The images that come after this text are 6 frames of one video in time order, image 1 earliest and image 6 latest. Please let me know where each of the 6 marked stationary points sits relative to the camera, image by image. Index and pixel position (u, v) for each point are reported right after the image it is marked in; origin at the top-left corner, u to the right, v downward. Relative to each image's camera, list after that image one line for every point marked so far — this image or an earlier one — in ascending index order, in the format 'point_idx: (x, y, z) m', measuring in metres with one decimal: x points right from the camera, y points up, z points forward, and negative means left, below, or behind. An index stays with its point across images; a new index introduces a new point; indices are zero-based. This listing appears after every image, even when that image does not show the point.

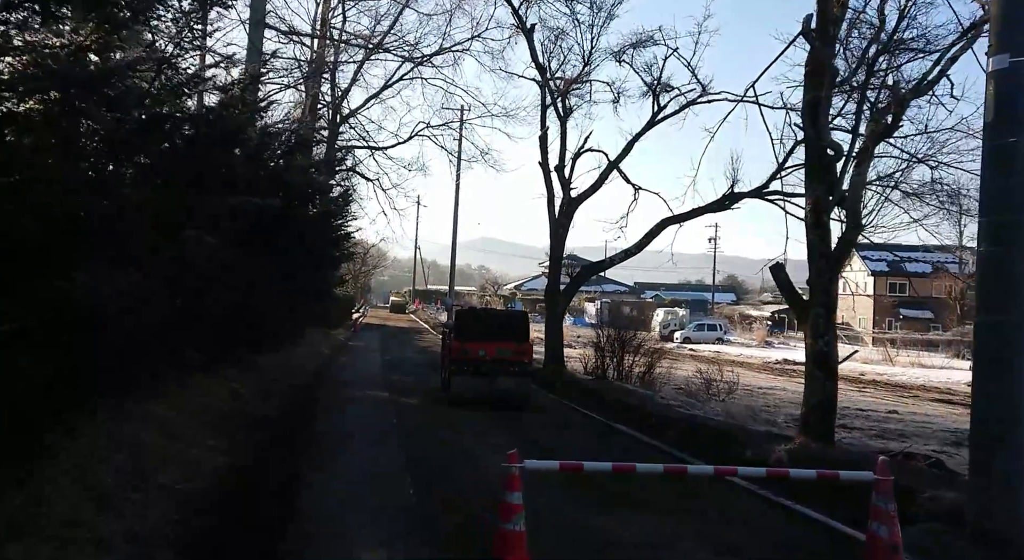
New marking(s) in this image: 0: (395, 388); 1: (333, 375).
0: (-2.8, -2.6, +17.6) m
1: (-4.8, -2.6, +19.5) m
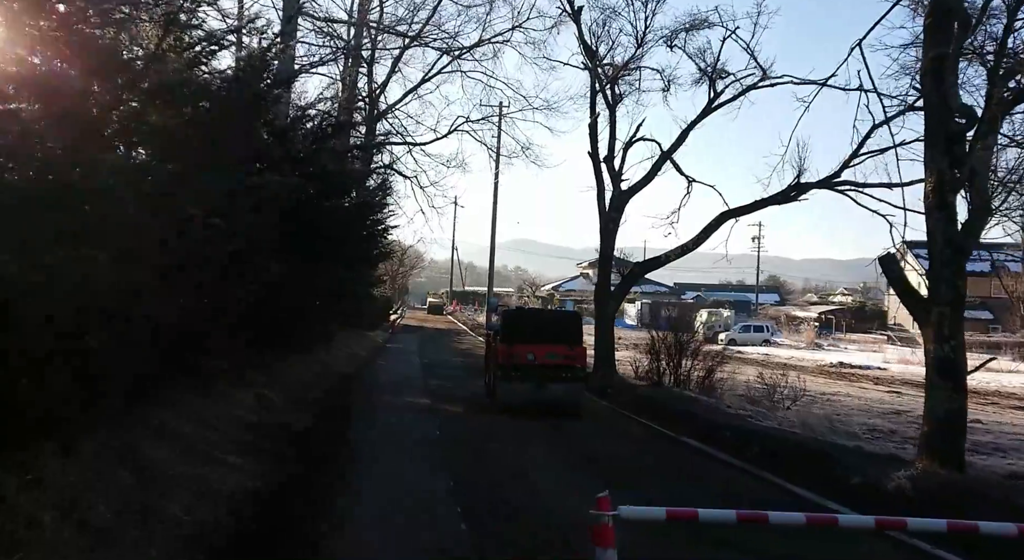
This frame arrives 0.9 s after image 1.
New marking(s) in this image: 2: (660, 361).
0: (-1.7, -2.6, +16.5) m
1: (-3.6, -2.6, +18.5) m
2: (+3.7, -2.0, +18.0) m
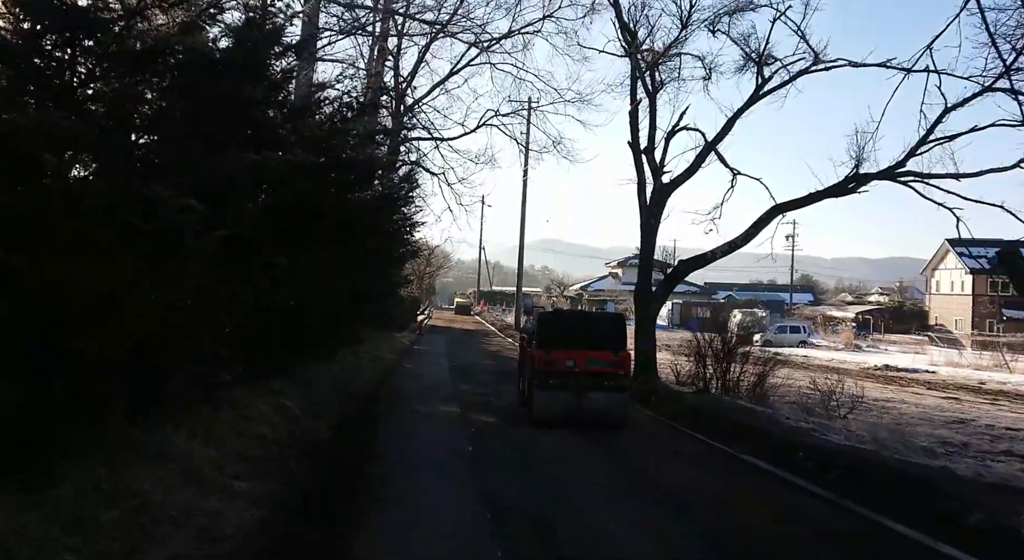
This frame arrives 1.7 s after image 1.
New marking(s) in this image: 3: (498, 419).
0: (-1.0, -2.6, +15.4) m
1: (-2.8, -2.6, +17.5) m
2: (+4.5, -2.0, +16.7) m
3: (-0.3, -2.5, +13.2) m
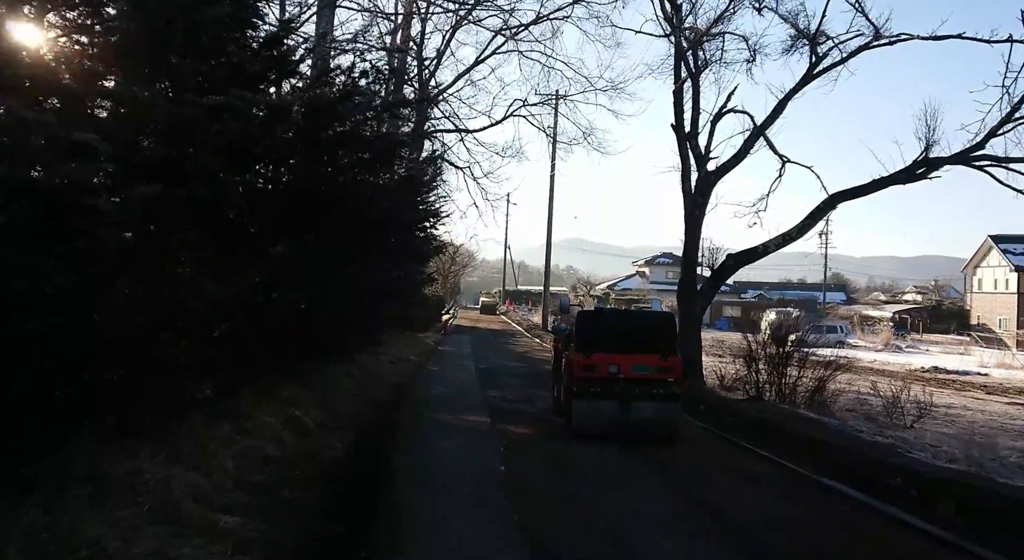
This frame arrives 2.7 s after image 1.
0: (-0.3, -2.5, +14.1) m
1: (-2.1, -2.5, +16.3) m
2: (+5.2, -1.9, +15.2) m
3: (+0.3, -2.4, +11.8) m
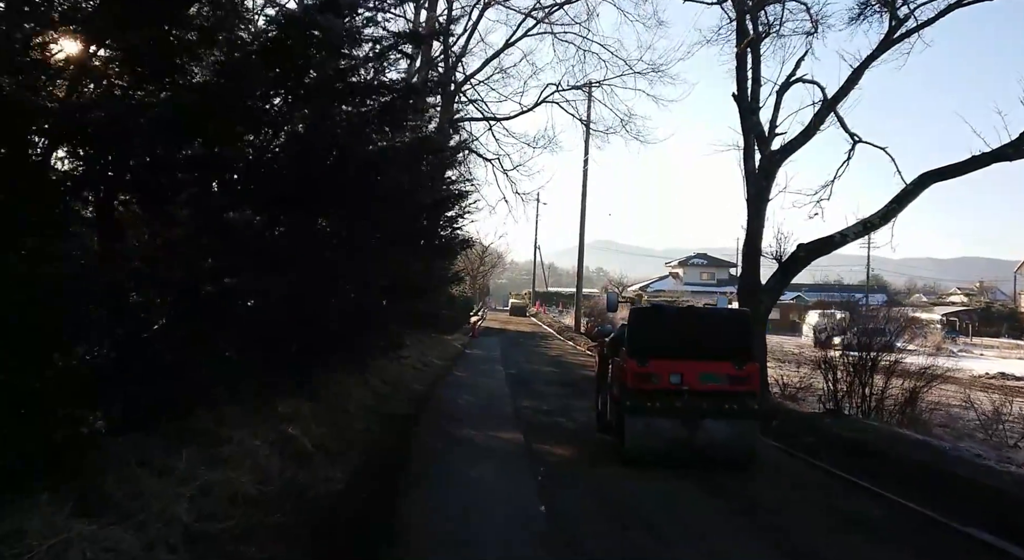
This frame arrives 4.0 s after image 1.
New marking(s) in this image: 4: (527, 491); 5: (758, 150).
0: (+0.3, -2.4, +12.2) m
1: (-1.4, -2.4, +14.4) m
2: (+5.8, -1.8, +13.1) m
3: (+0.8, -2.3, +9.9) m
4: (+0.2, -2.3, +8.0) m
5: (+4.8, +2.6, +14.2) m
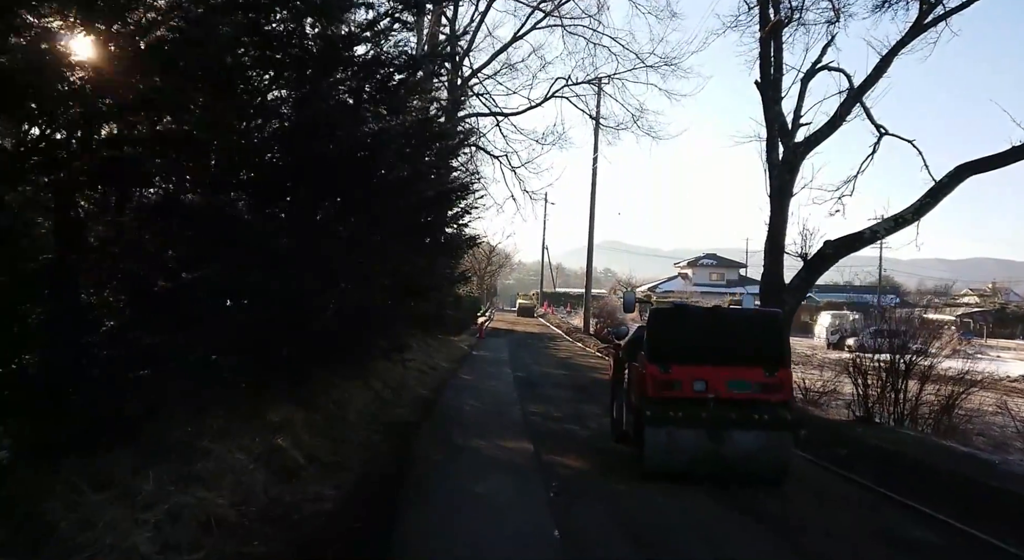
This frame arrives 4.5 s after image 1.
0: (+0.4, -2.4, +11.4) m
1: (-1.2, -2.4, +13.7) m
2: (+6.0, -1.8, +12.3) m
3: (+1.0, -2.3, +9.1) m
4: (+0.3, -2.3, +7.3) m
5: (+5.0, +2.6, +13.5) m
